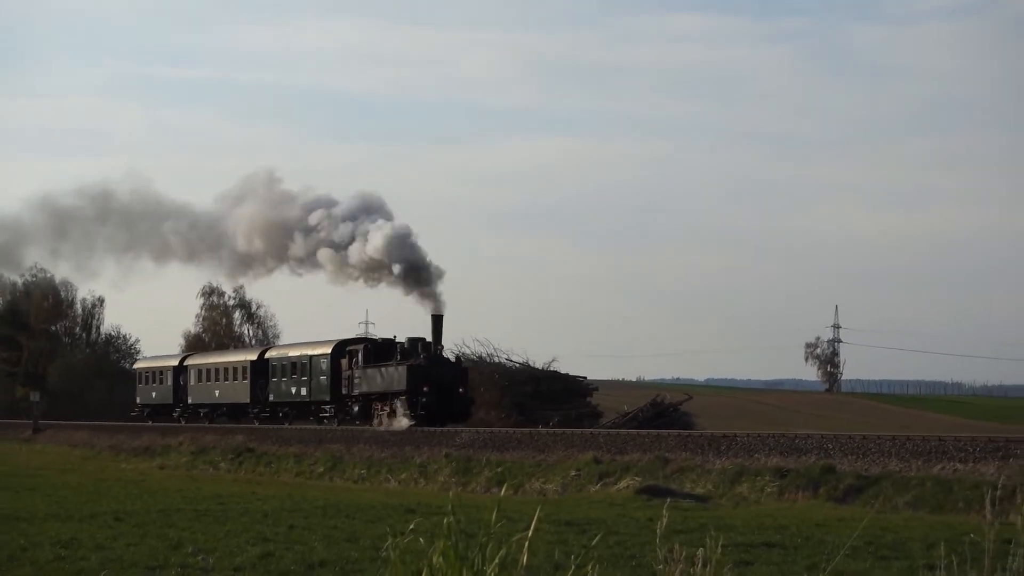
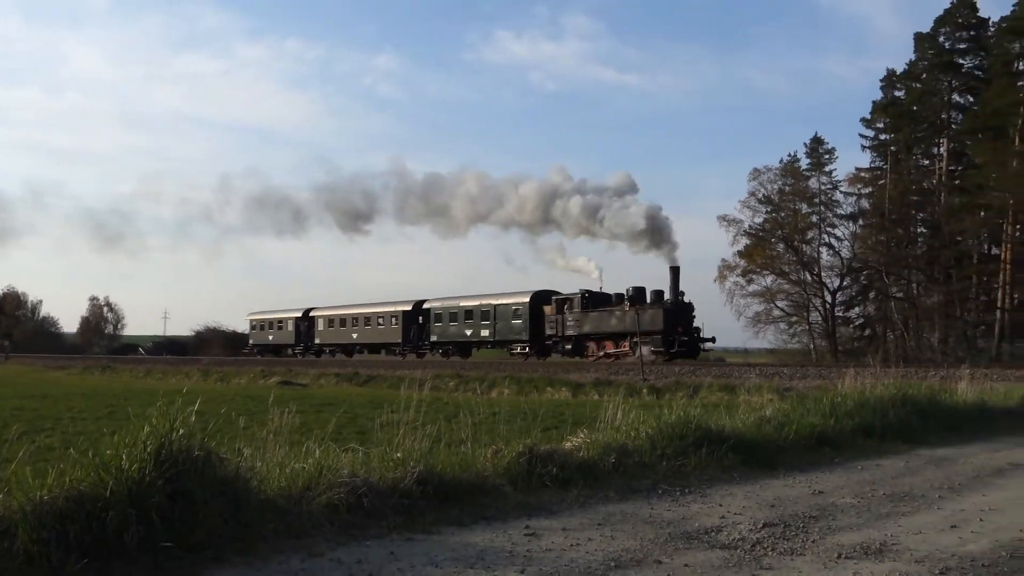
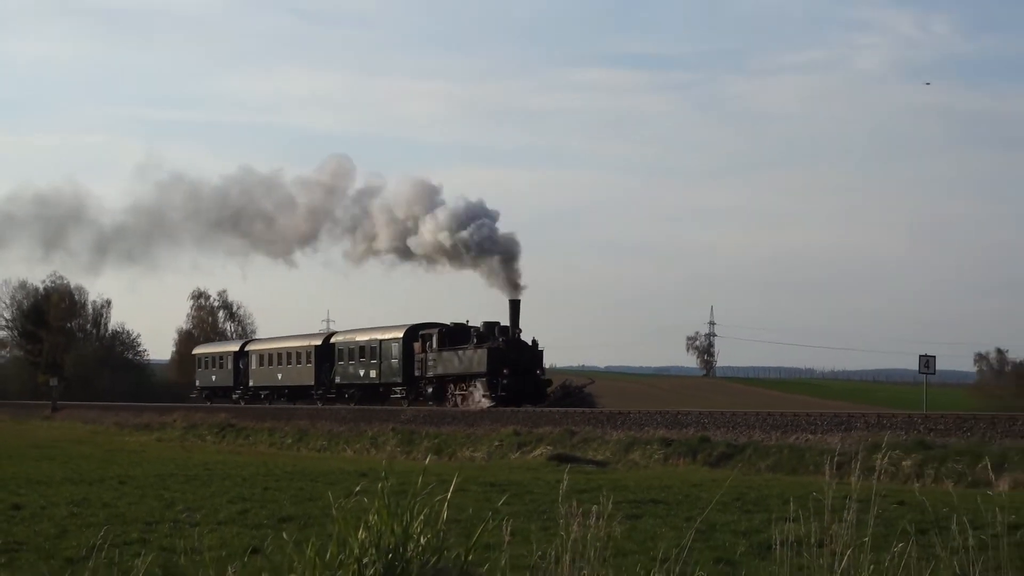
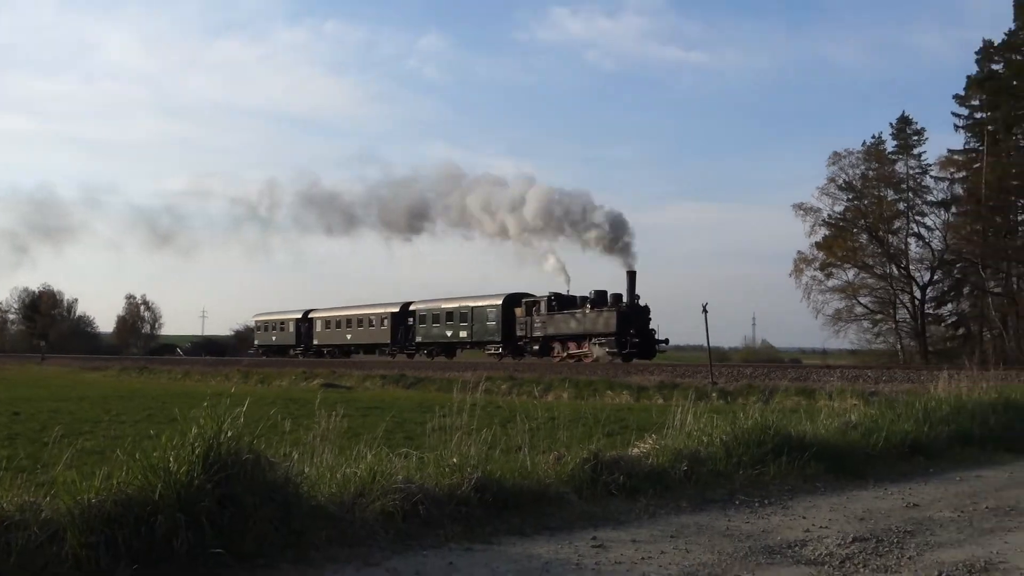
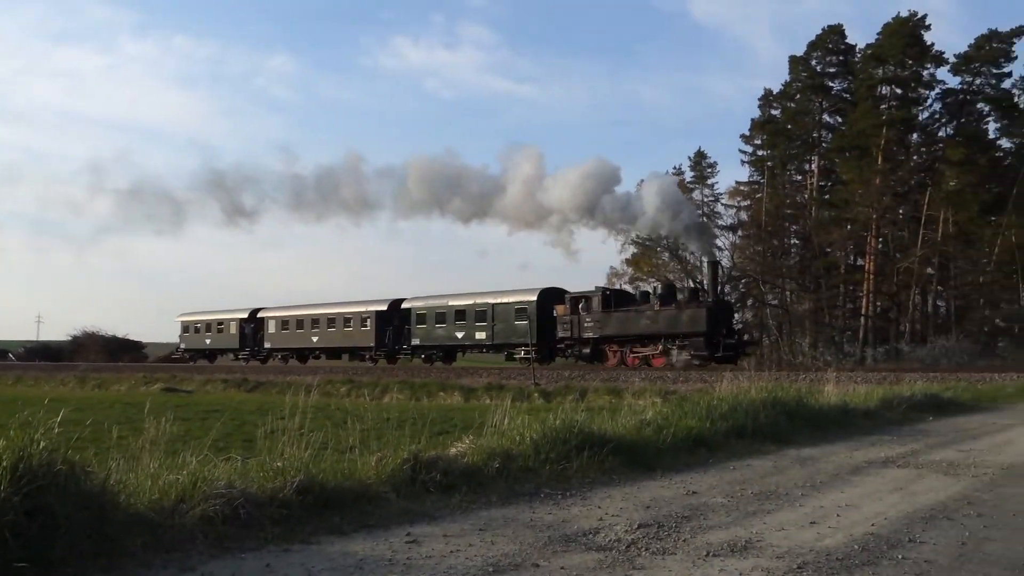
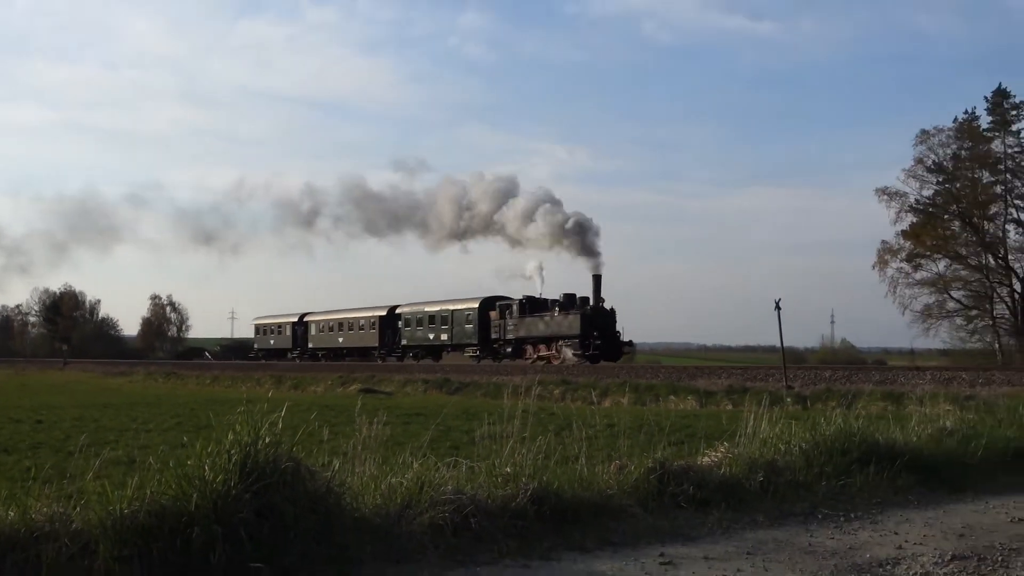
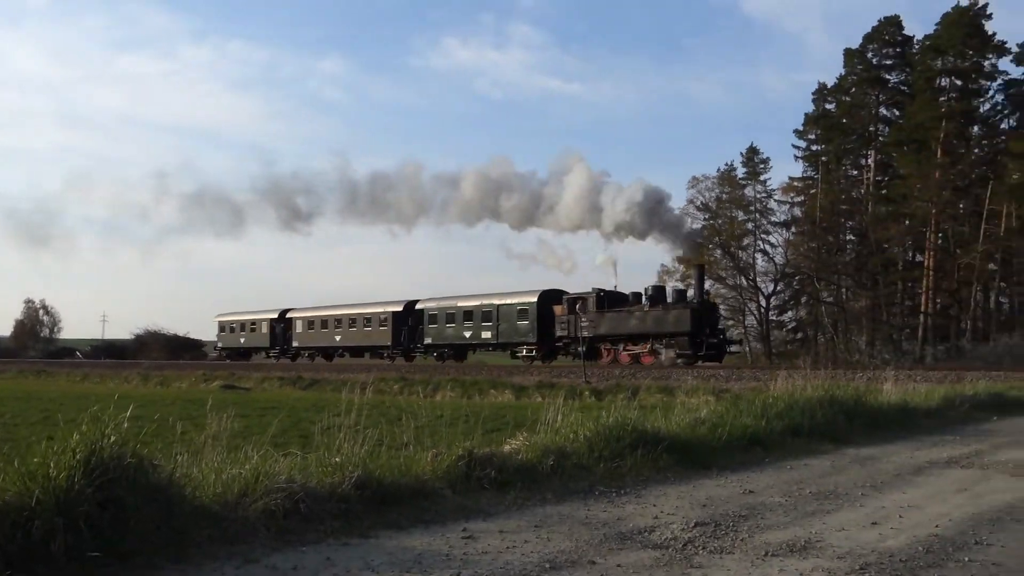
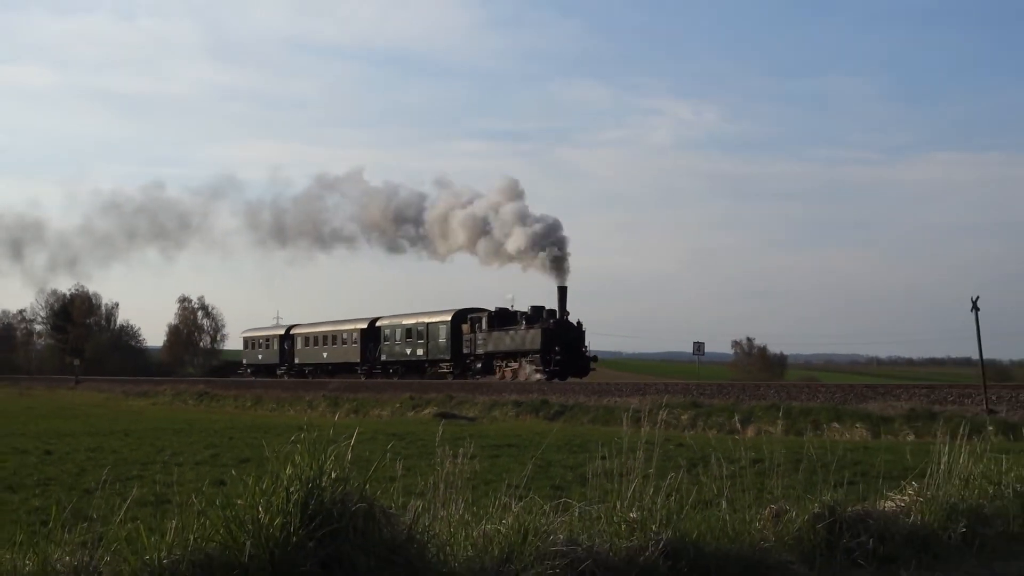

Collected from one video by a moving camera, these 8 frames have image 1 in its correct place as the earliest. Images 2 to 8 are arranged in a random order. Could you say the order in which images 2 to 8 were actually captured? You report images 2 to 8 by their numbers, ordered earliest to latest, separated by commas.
3, 8, 6, 4, 2, 7, 5
